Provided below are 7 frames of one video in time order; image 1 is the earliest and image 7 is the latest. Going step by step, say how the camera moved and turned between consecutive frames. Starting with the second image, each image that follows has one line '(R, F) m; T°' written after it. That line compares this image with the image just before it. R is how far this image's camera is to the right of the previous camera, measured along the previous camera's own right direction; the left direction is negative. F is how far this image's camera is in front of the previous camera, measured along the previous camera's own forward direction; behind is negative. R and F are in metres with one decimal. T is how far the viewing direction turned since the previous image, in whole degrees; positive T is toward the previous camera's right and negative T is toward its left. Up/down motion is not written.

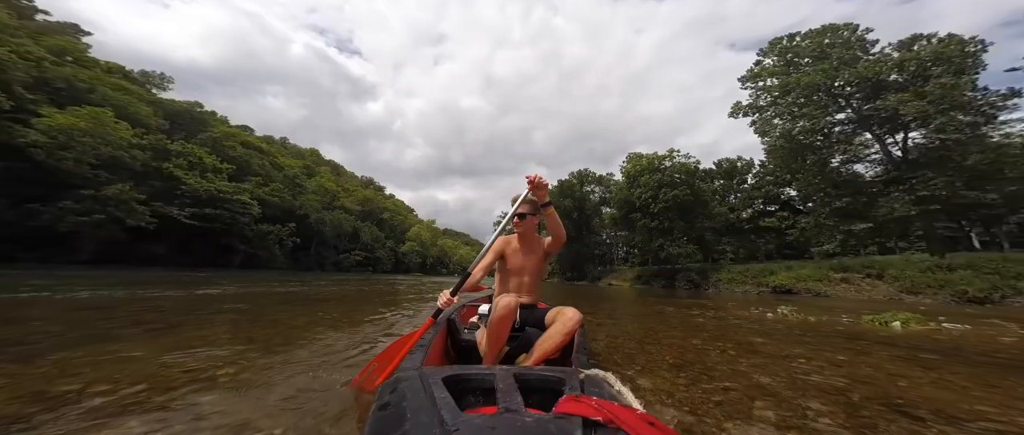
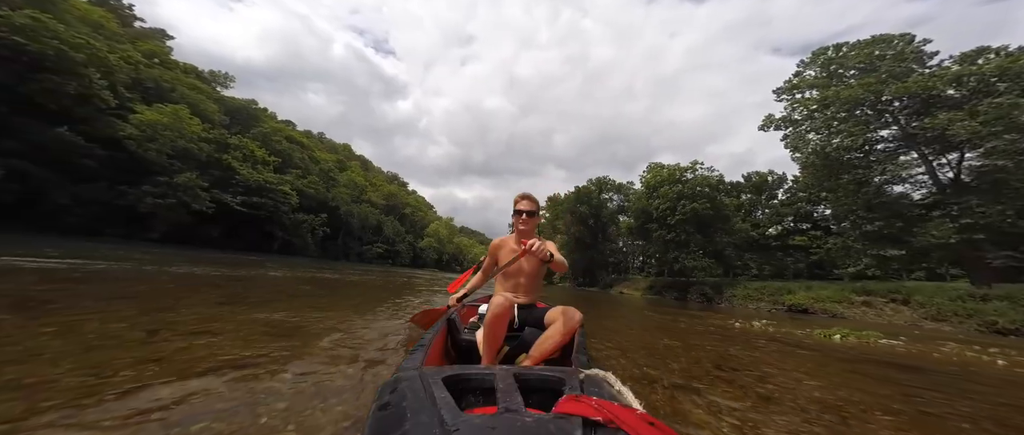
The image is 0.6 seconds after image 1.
(+0.2, -0.9) m; -3°
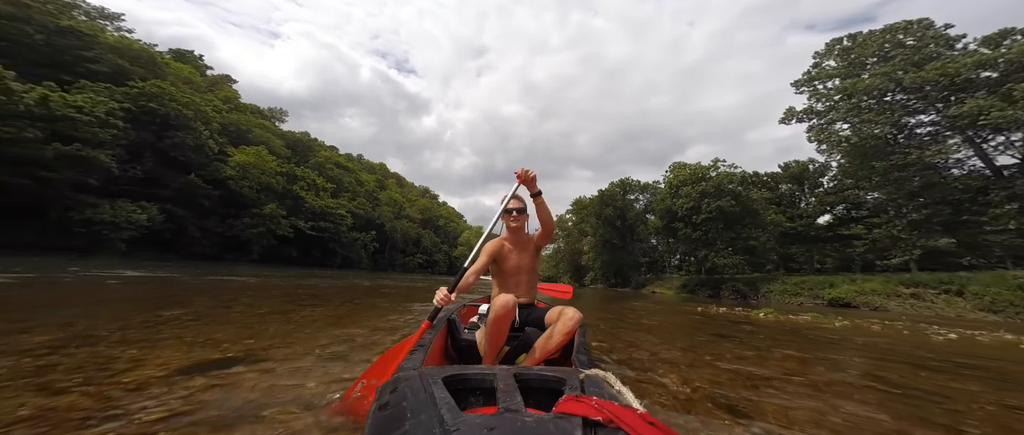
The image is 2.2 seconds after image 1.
(-0.5, -1.4) m; -4°
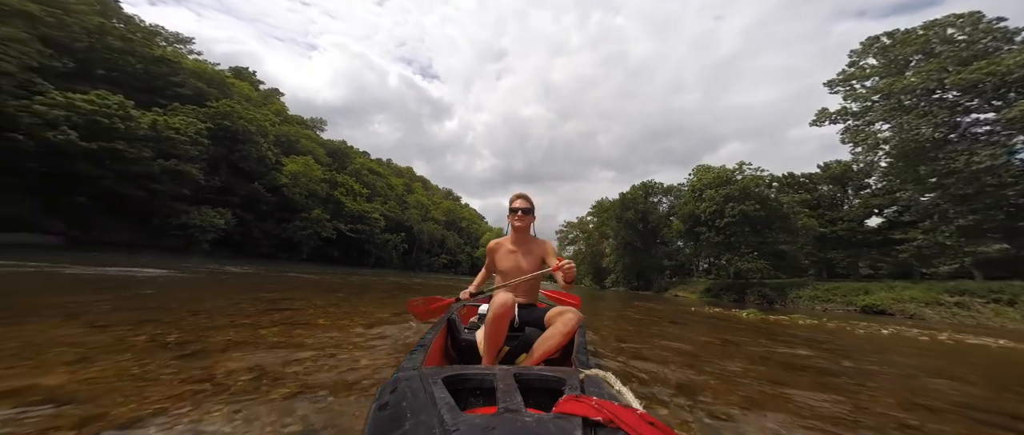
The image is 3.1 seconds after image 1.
(-0.1, -0.9) m; -4°
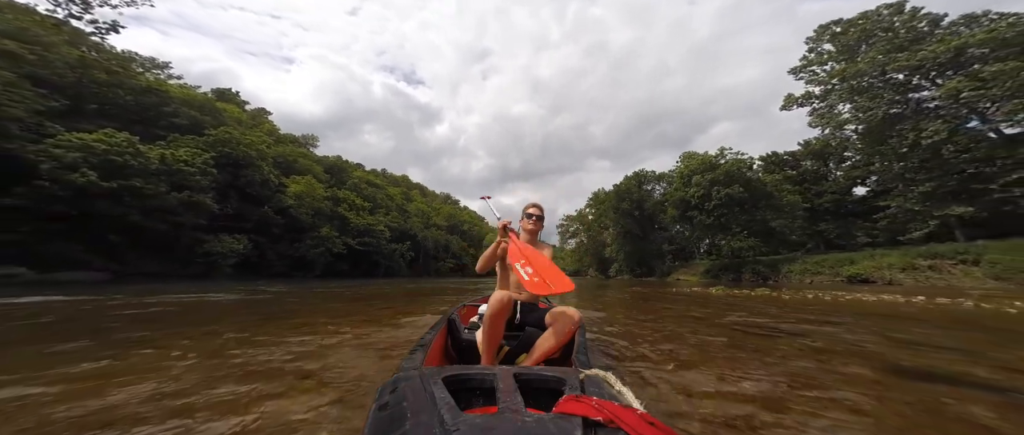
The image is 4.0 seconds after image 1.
(-0.3, -0.8) m; +1°
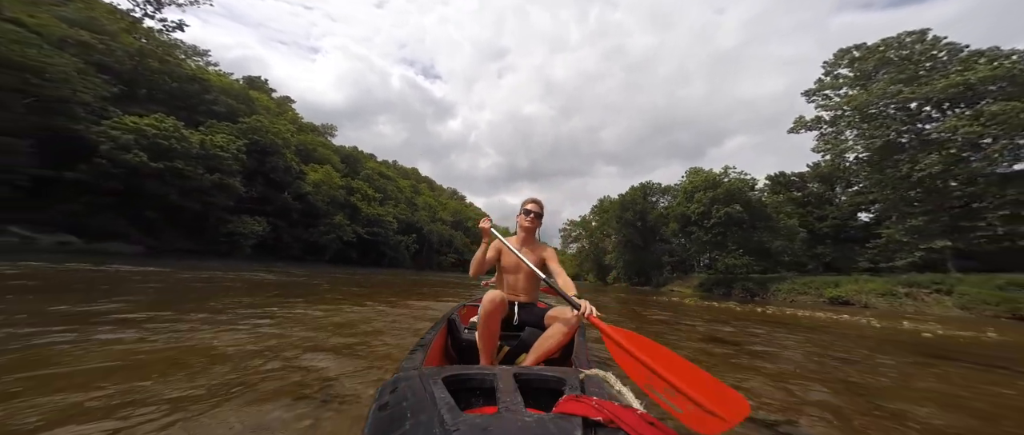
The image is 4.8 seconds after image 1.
(0.0, -1.1) m; 0°
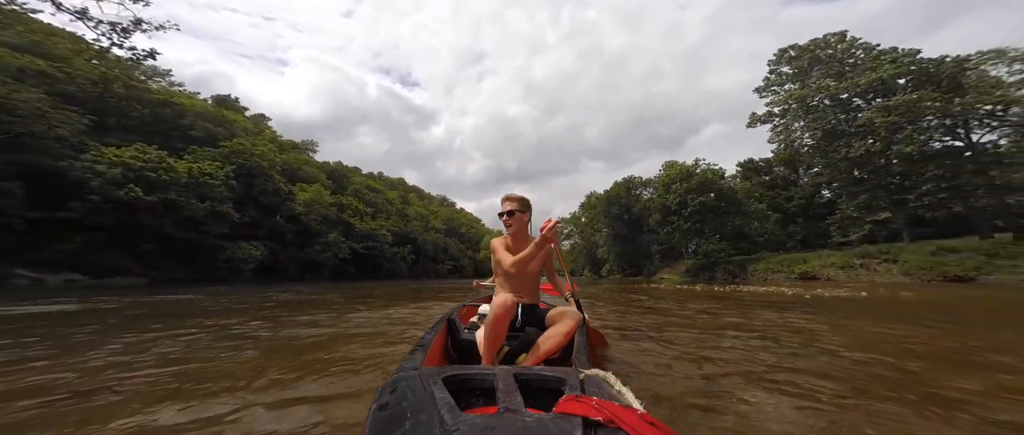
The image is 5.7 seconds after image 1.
(0.0, -1.0) m; +2°
